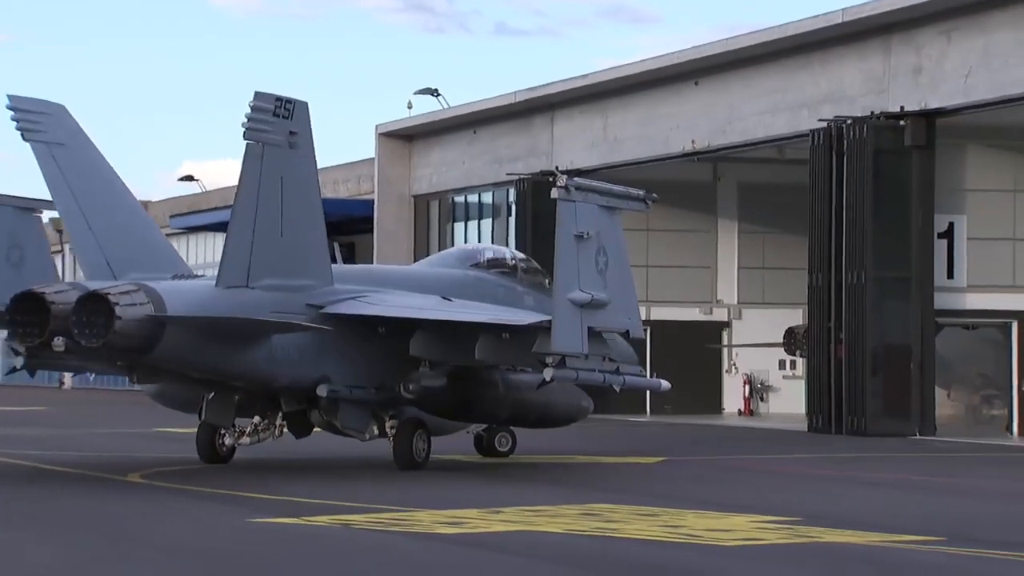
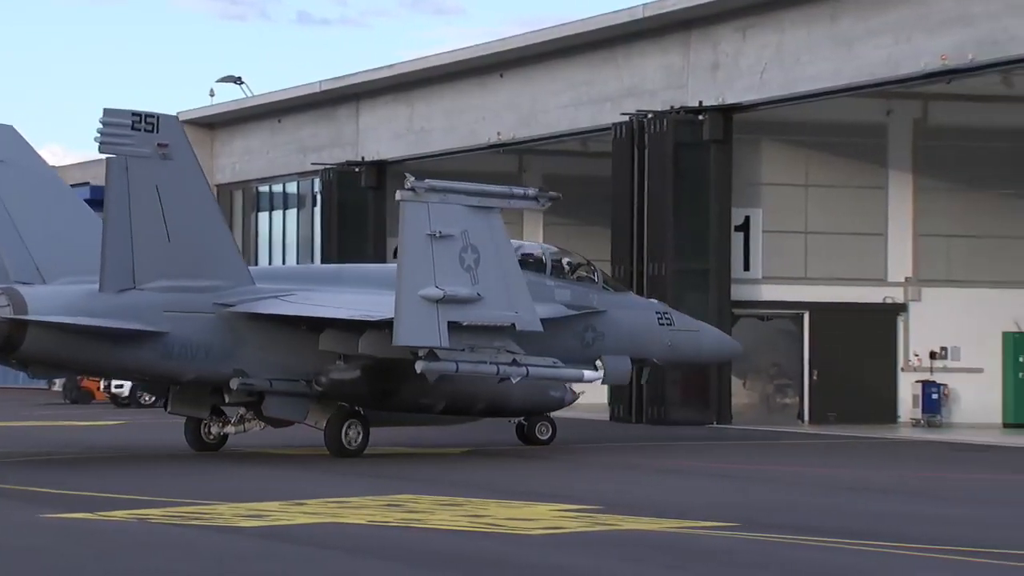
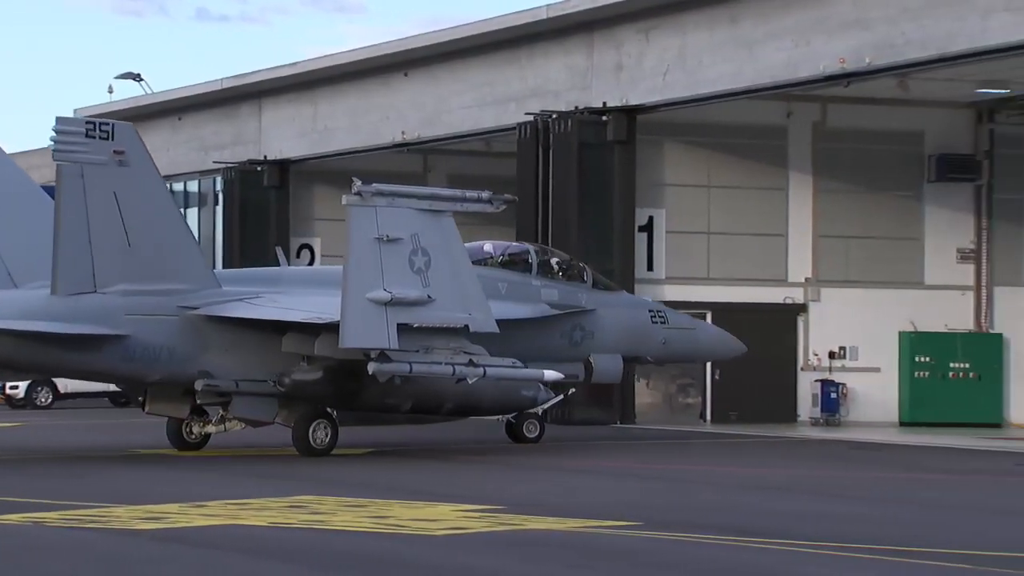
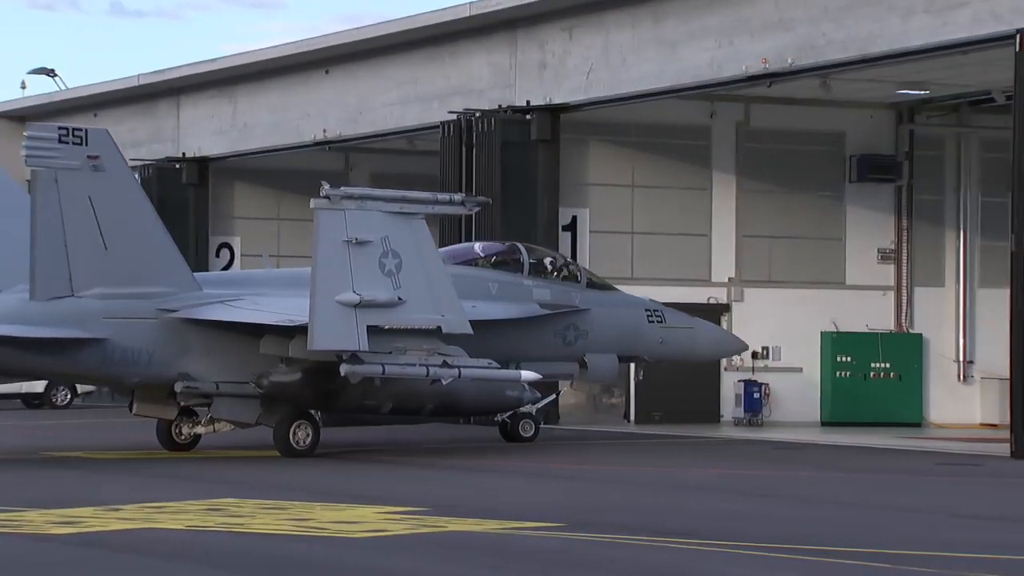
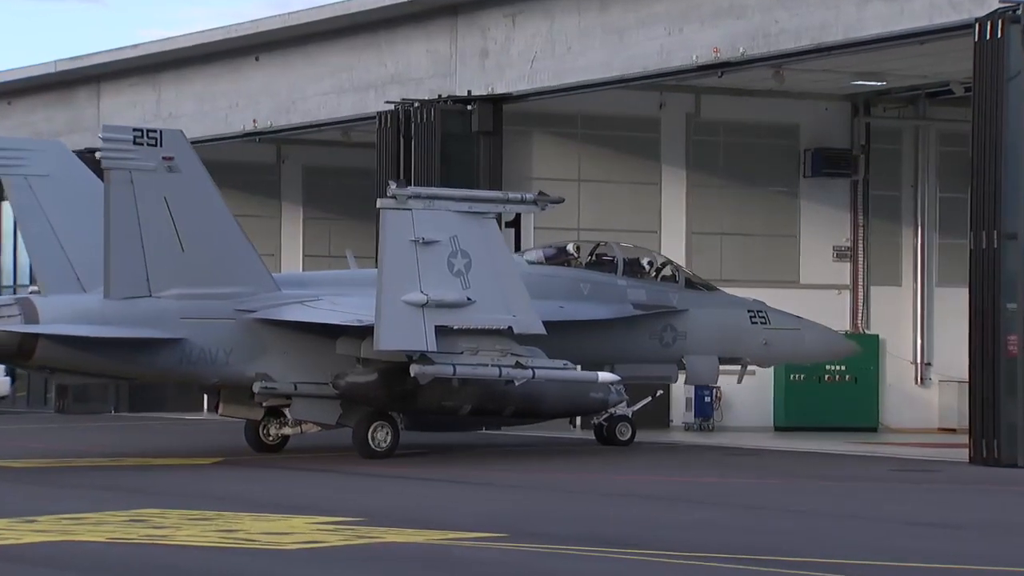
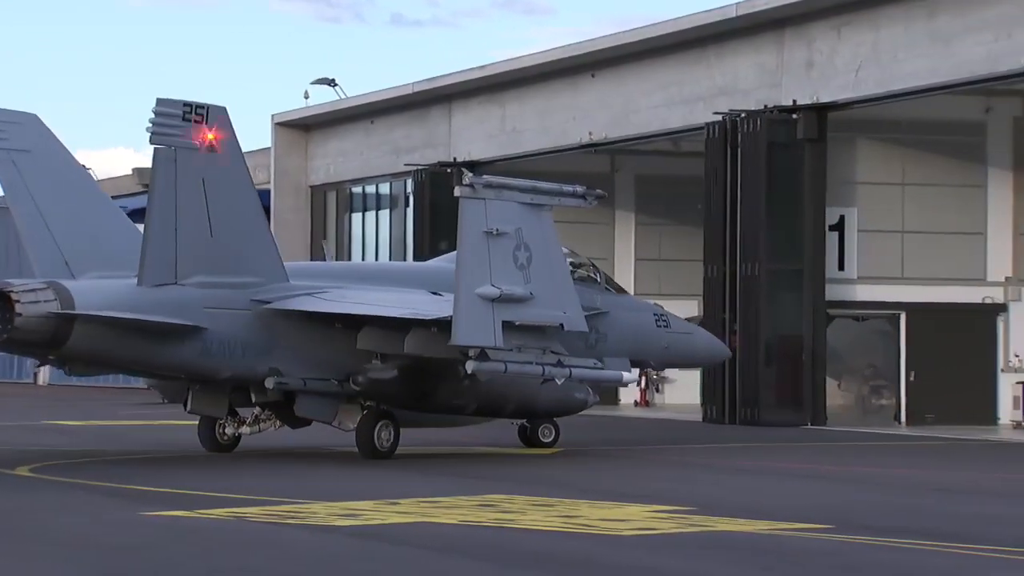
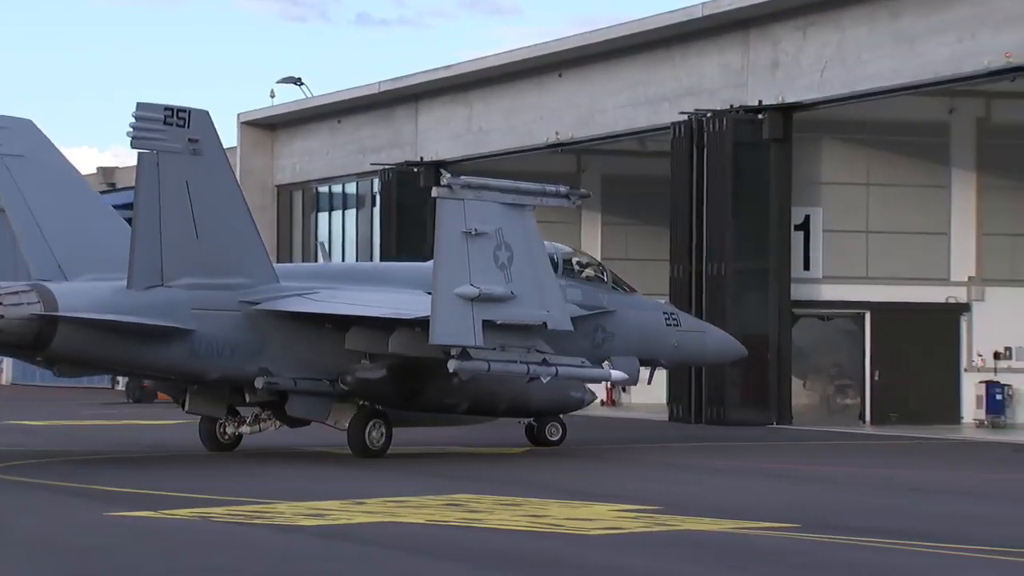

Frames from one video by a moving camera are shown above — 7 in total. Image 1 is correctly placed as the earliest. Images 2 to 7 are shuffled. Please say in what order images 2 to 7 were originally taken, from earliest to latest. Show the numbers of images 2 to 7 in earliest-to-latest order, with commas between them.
6, 7, 2, 3, 4, 5
